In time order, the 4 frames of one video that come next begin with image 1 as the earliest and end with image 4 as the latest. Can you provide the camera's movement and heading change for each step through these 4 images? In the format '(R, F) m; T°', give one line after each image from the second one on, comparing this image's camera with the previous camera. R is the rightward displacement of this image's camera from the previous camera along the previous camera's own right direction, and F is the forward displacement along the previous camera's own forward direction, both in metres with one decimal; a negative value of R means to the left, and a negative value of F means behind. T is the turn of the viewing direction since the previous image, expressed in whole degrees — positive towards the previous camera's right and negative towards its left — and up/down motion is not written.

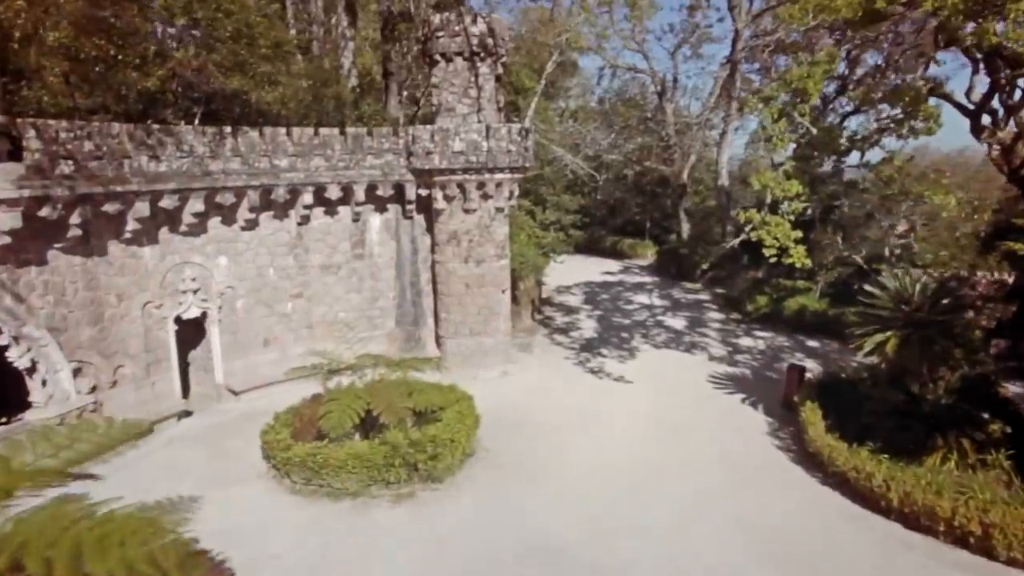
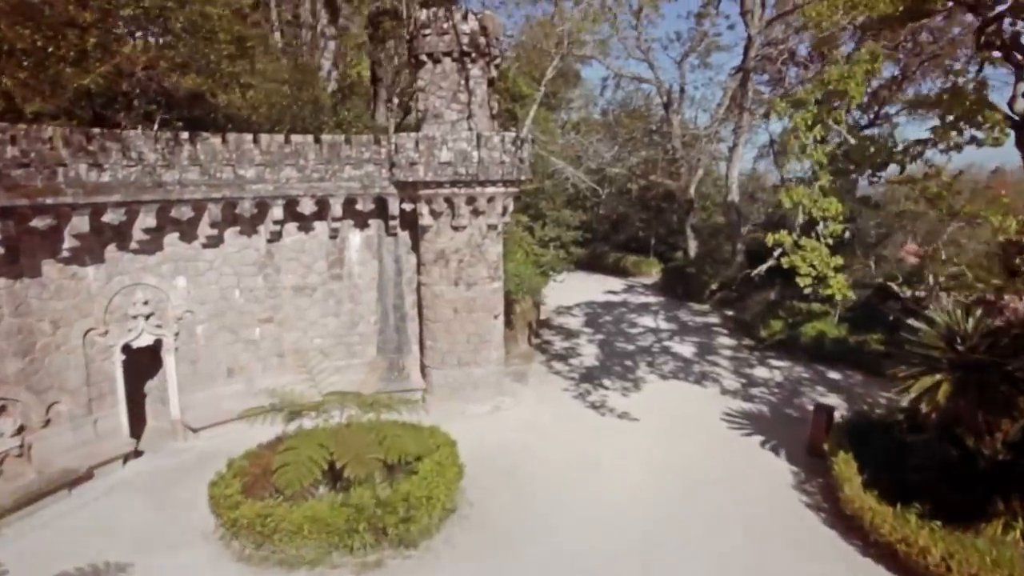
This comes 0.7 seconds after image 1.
(+0.1, +1.3) m; 0°
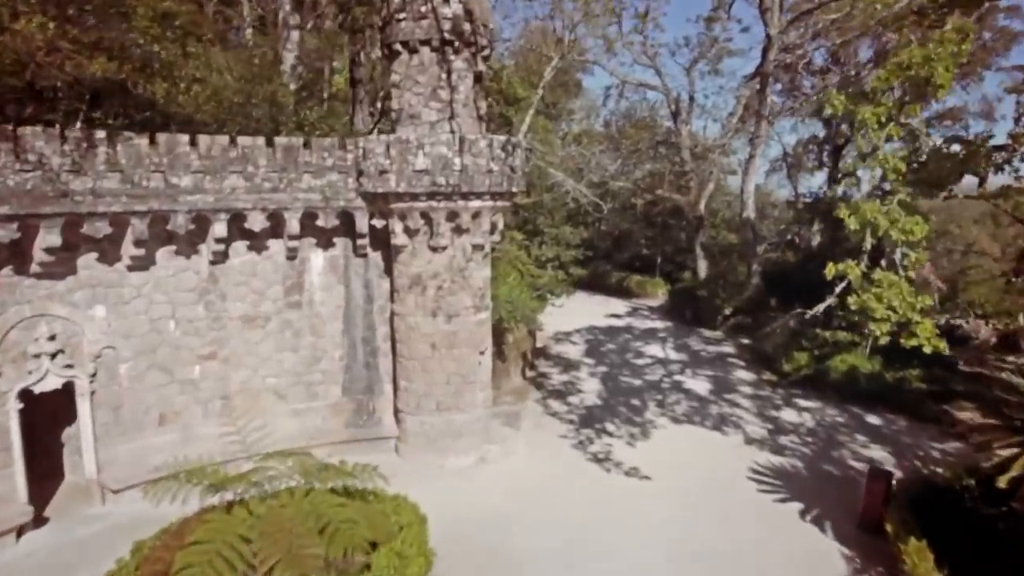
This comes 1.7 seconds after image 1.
(+0.1, +1.9) m; 0°
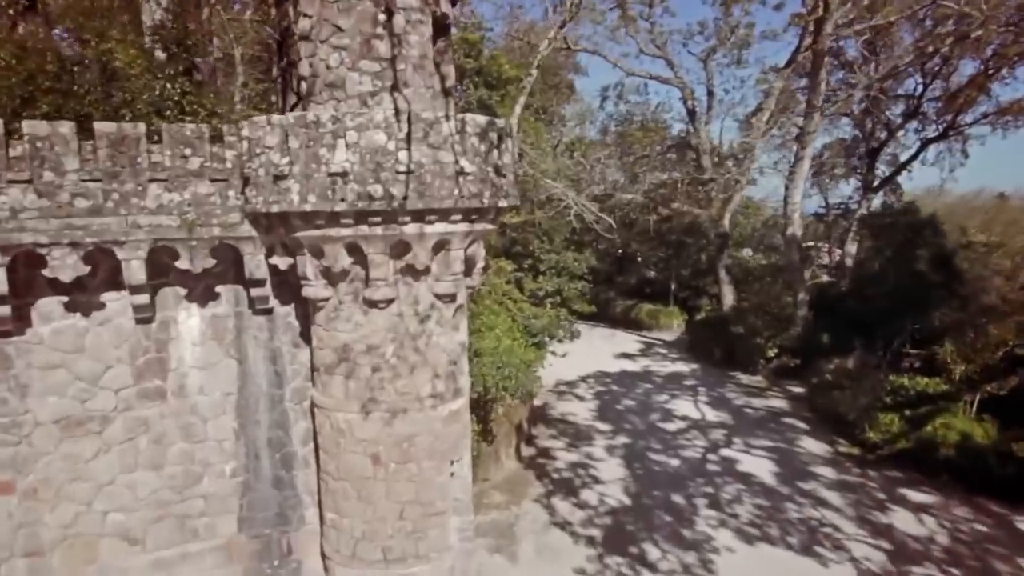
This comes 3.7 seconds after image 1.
(0.0, +4.0) m; +1°
